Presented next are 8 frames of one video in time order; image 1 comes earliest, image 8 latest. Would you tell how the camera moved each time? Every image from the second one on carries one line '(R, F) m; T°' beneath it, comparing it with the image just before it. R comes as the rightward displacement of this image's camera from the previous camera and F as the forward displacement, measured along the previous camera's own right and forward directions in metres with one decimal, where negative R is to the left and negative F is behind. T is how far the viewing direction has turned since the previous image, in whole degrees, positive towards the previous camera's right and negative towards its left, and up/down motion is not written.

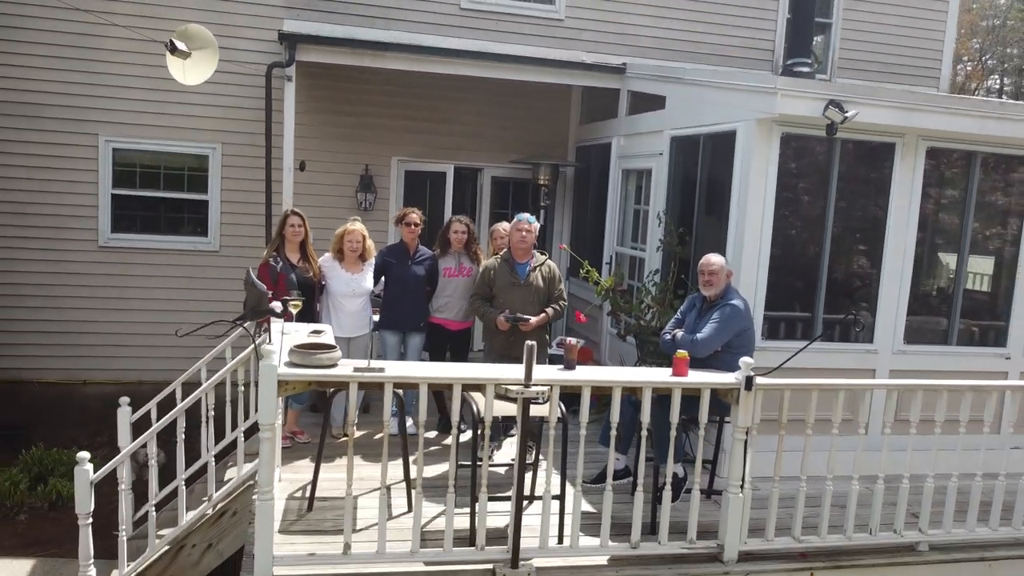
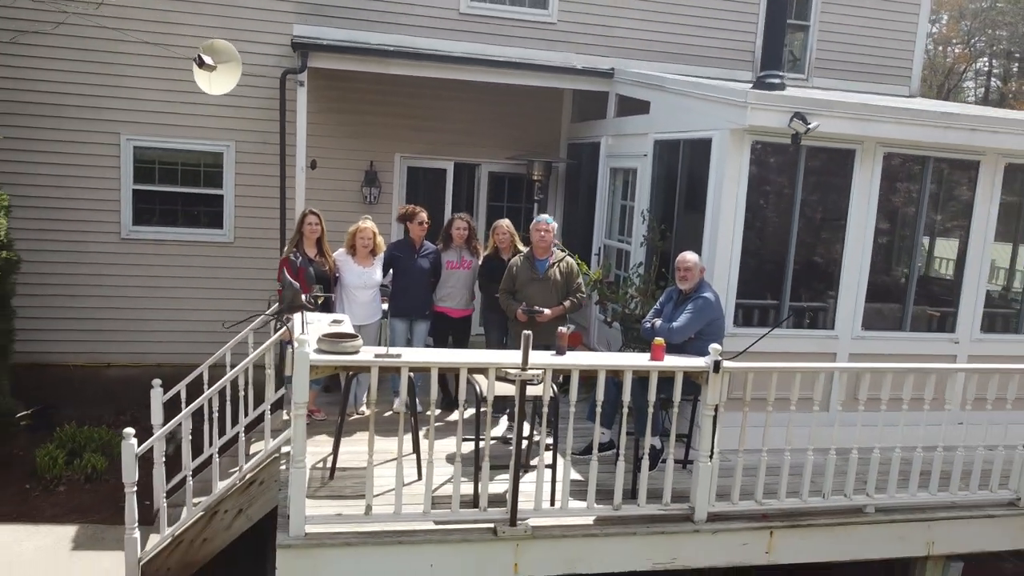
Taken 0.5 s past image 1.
(0.0, -0.5) m; +1°
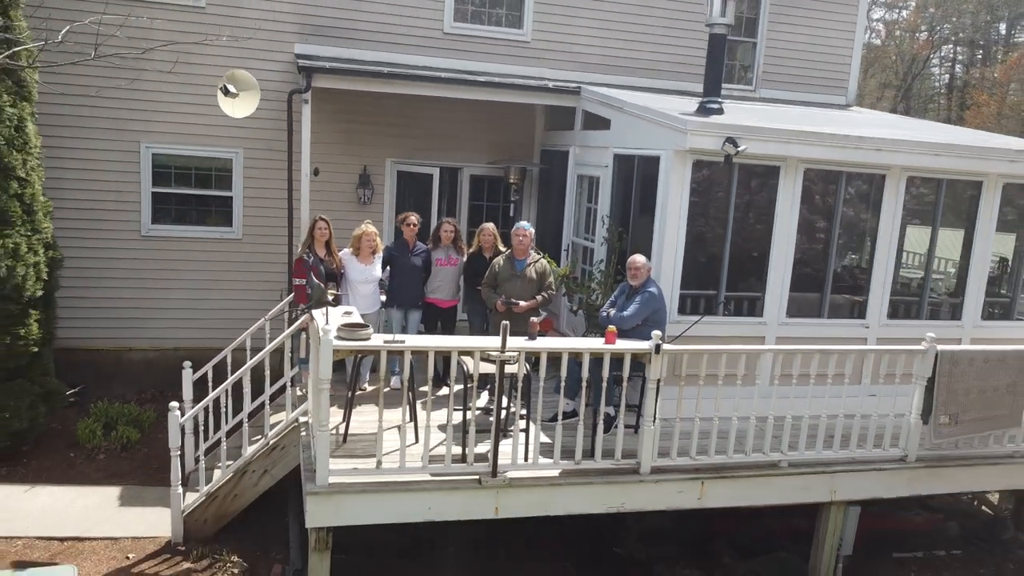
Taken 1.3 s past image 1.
(0.0, -1.0) m; +2°
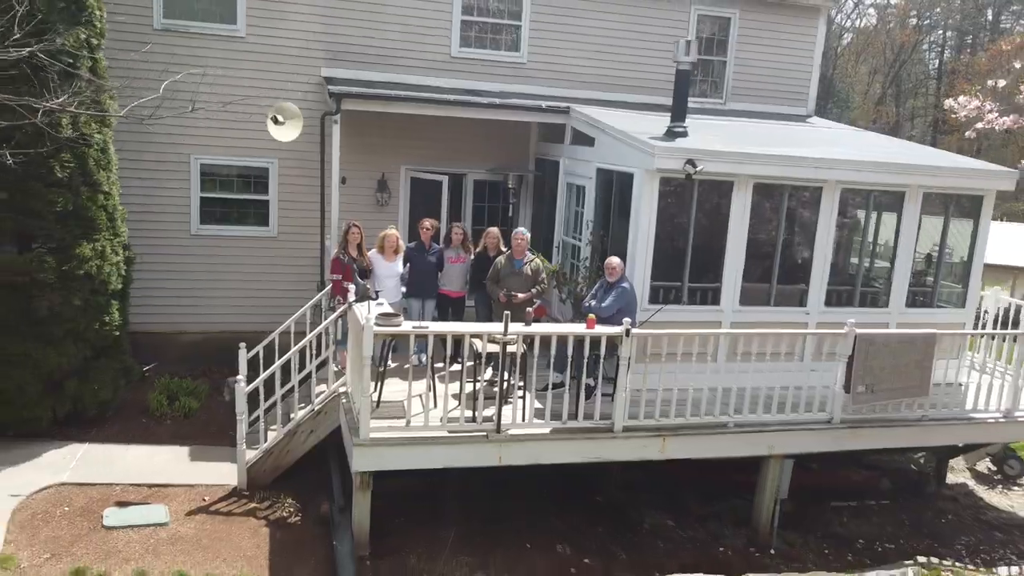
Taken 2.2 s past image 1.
(0.0, -1.3) m; 0°
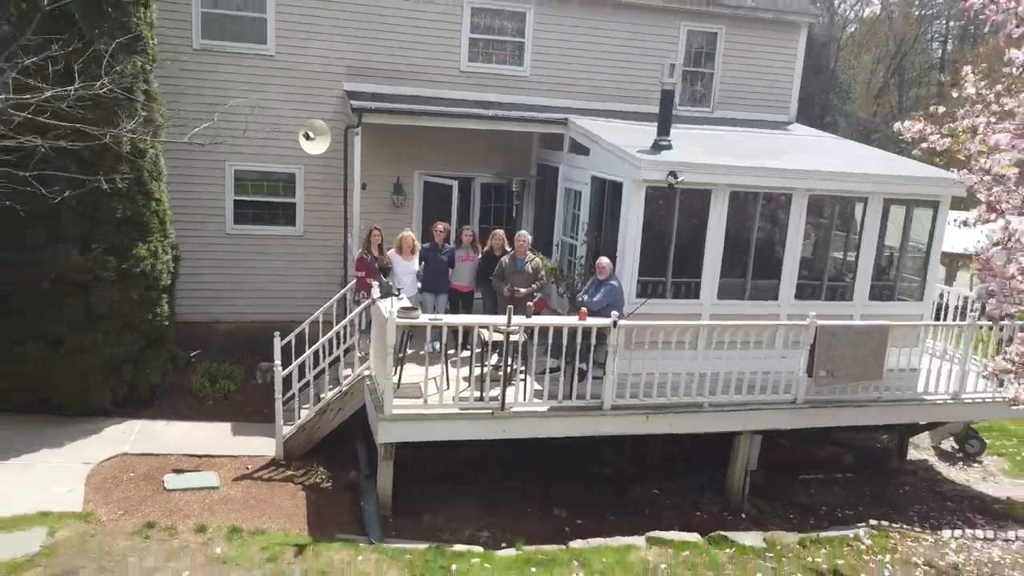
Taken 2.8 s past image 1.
(0.0, -1.0) m; 0°
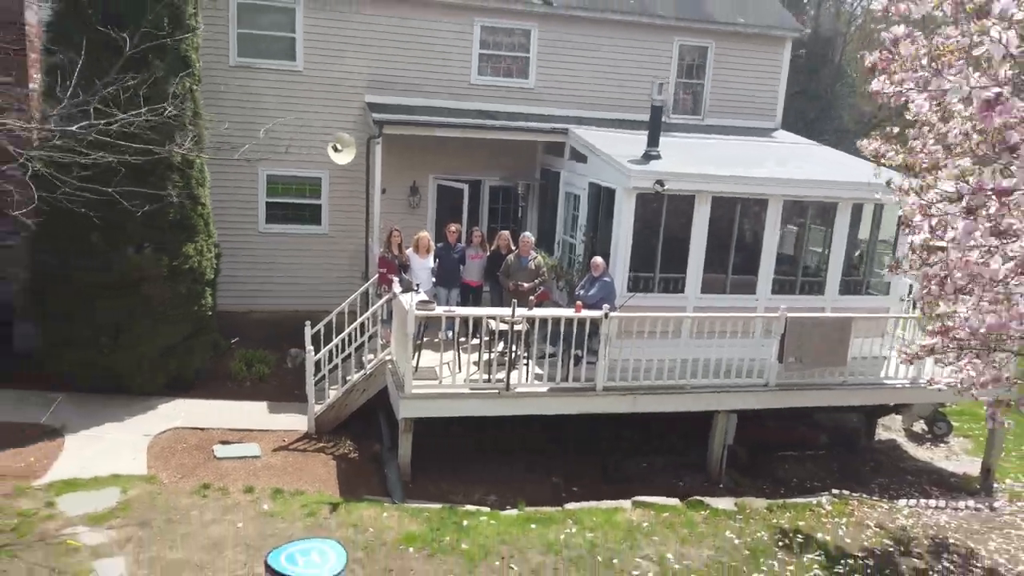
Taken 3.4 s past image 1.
(+0.1, -1.1) m; -1°
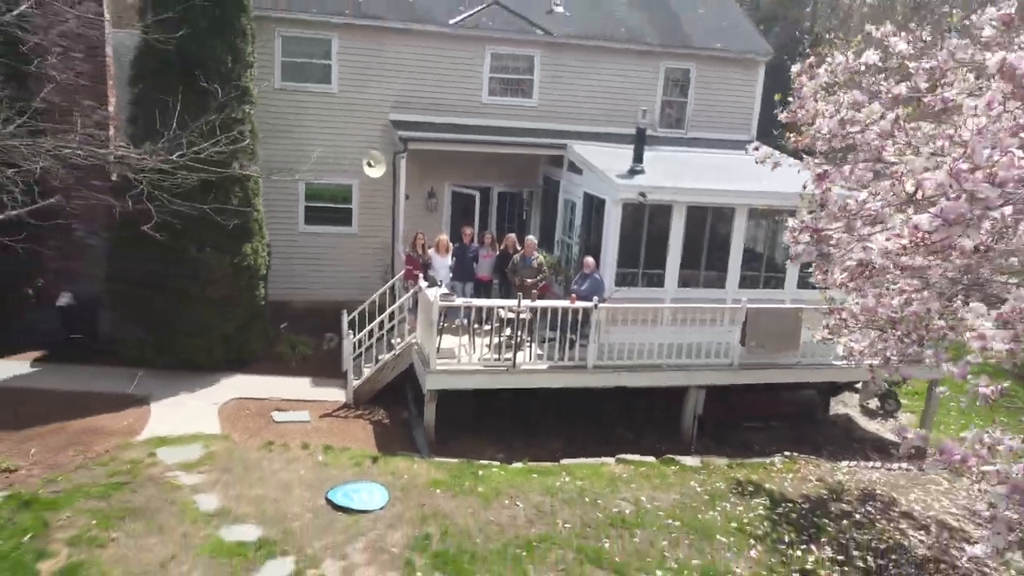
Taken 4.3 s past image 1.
(0.0, -1.8) m; 0°
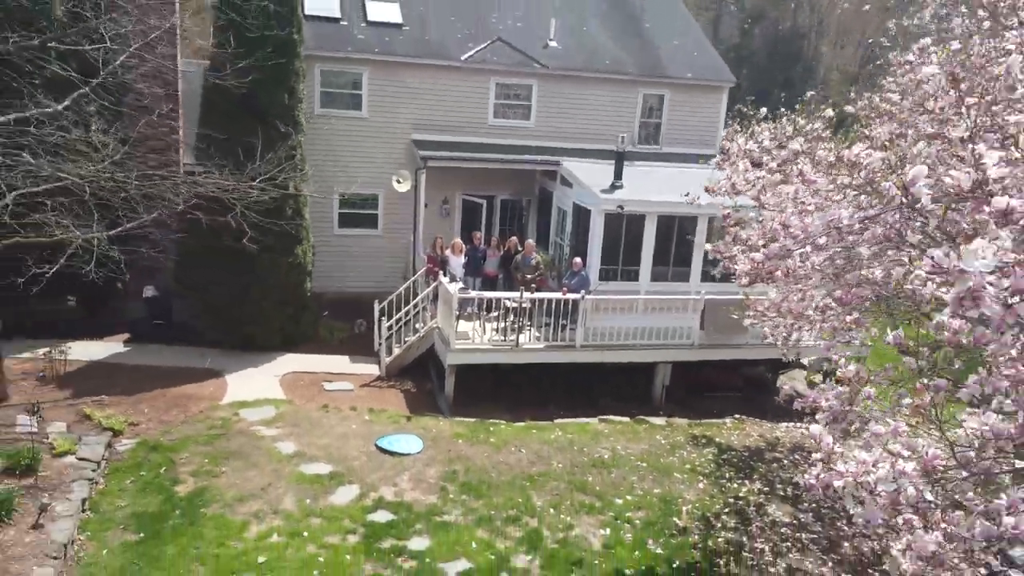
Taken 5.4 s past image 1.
(-0.2, -2.6) m; +1°
